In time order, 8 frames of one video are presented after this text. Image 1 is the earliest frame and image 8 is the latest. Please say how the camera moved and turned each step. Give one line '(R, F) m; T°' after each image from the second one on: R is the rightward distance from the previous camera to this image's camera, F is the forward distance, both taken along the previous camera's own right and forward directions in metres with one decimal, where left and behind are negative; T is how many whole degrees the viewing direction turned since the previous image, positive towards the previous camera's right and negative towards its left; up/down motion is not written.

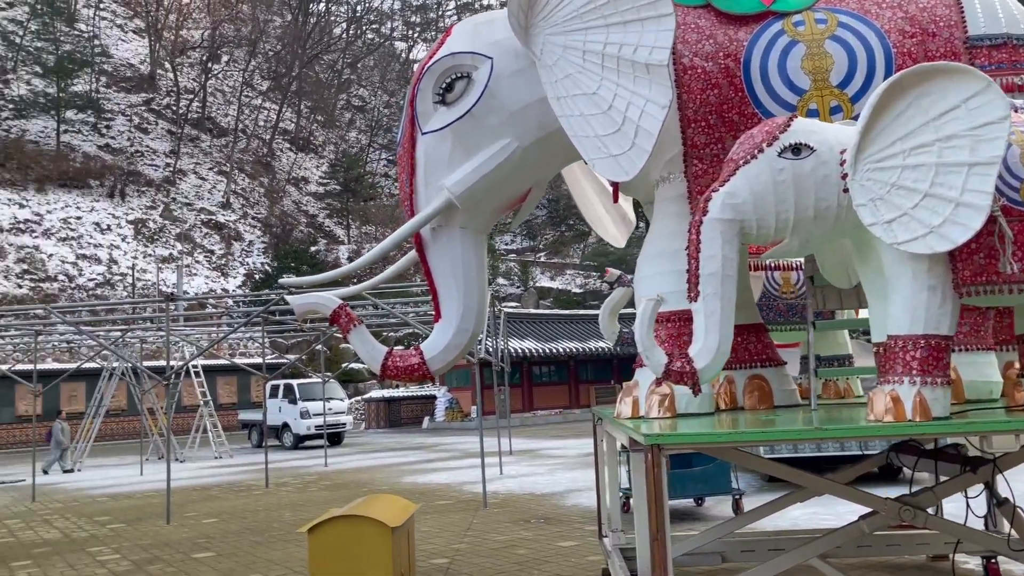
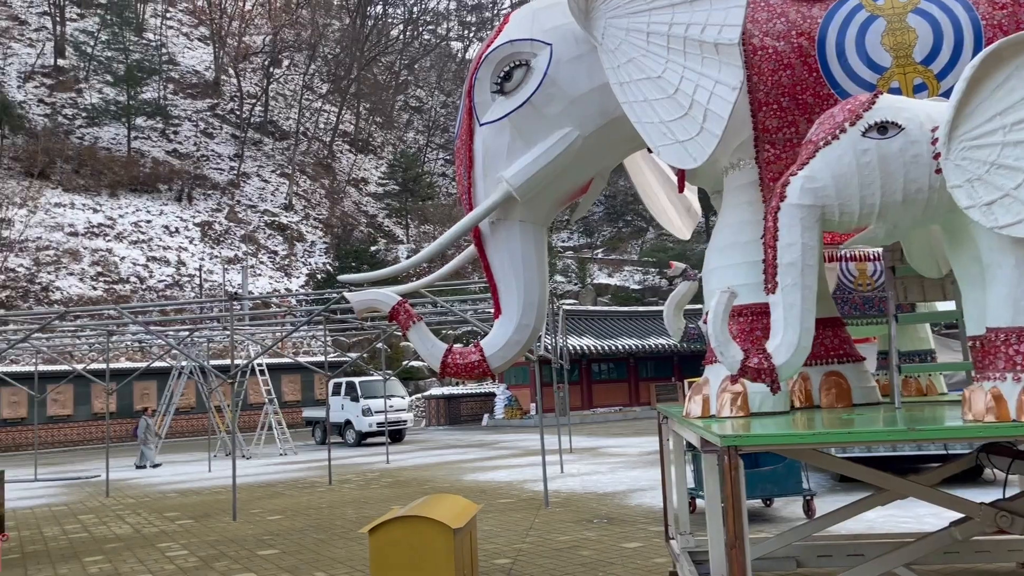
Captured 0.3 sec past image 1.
(0.0, +0.1) m; -4°
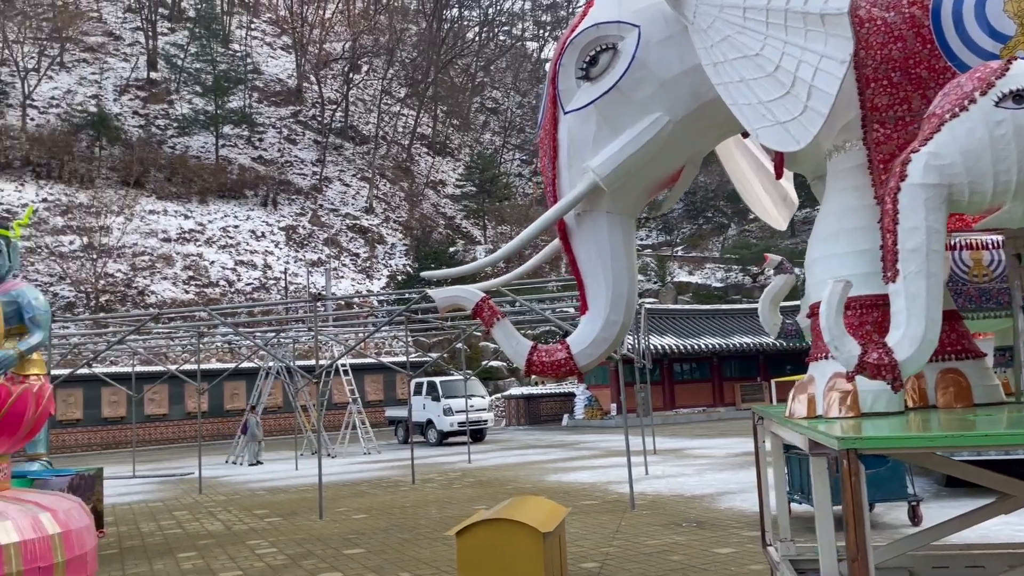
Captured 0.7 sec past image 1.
(-0.1, +0.2) m; -6°
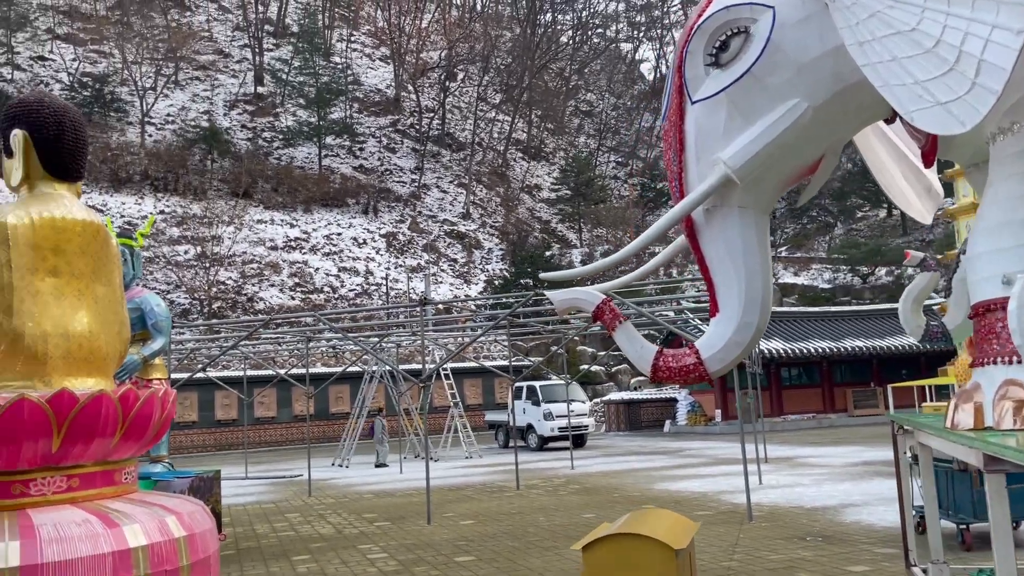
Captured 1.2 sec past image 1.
(-0.1, +0.2) m; -7°
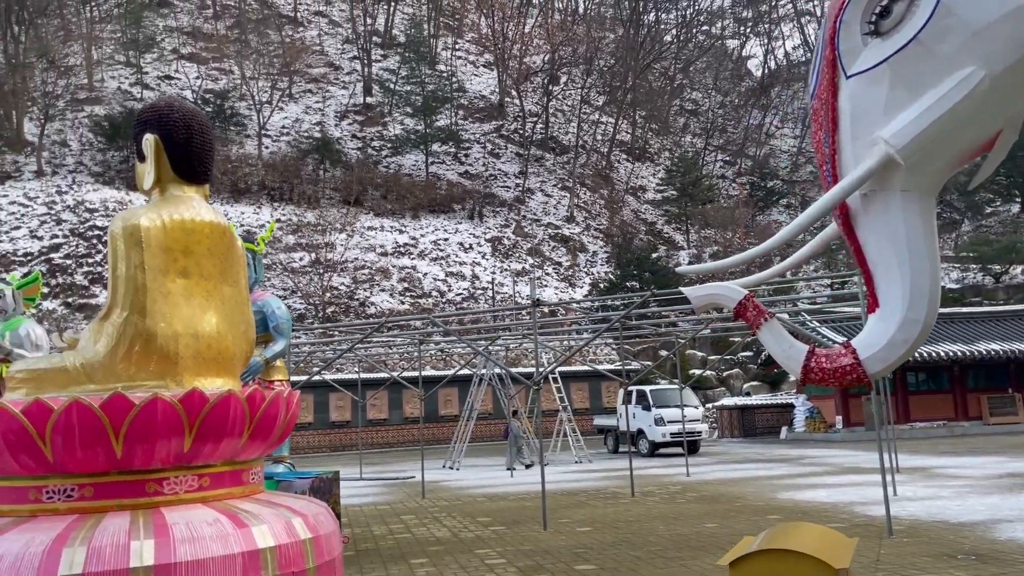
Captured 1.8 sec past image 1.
(-0.1, +0.2) m; -7°
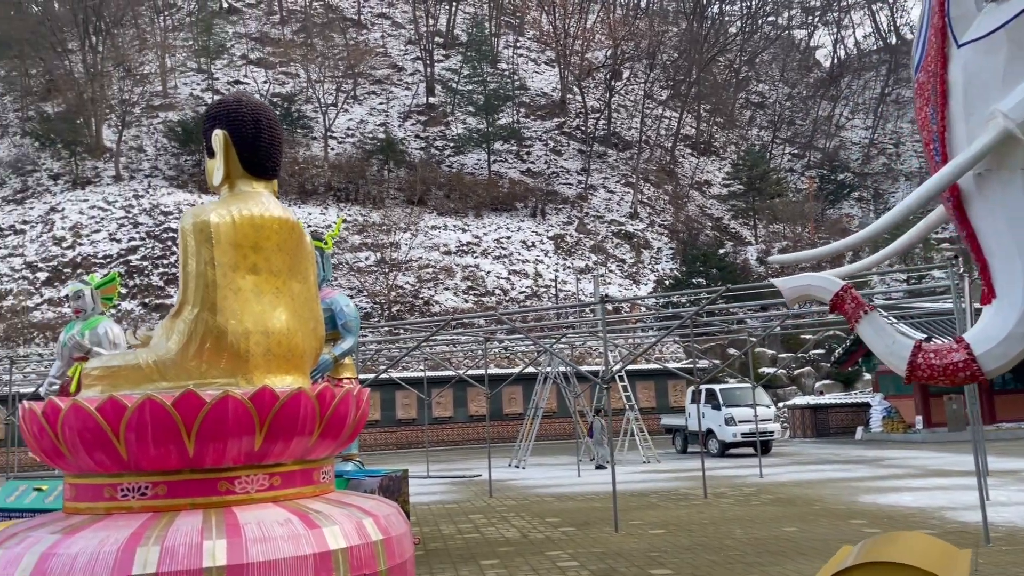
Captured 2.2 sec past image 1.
(-0.1, +0.2) m; -5°
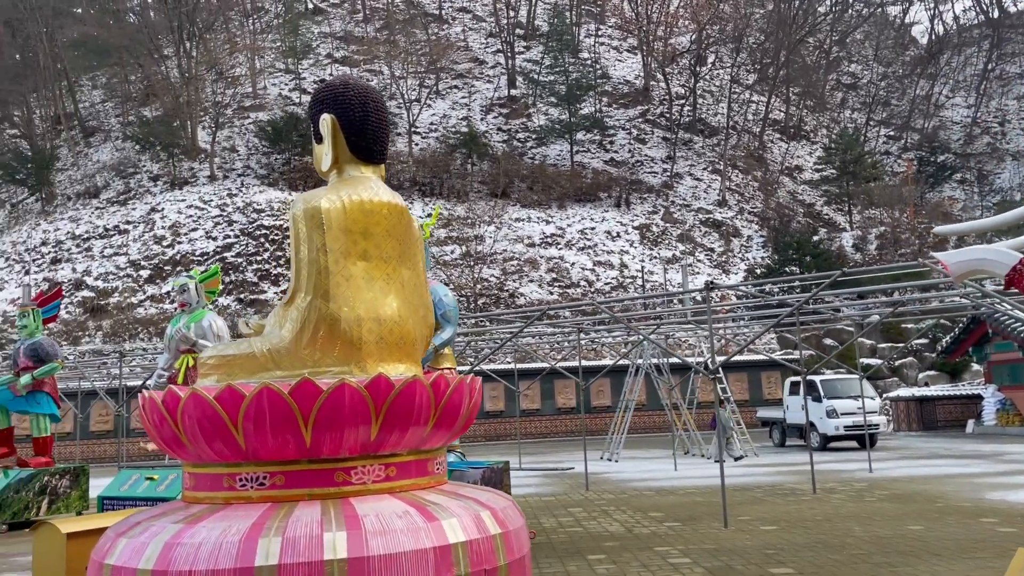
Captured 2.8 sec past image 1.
(-0.2, +0.2) m; -6°
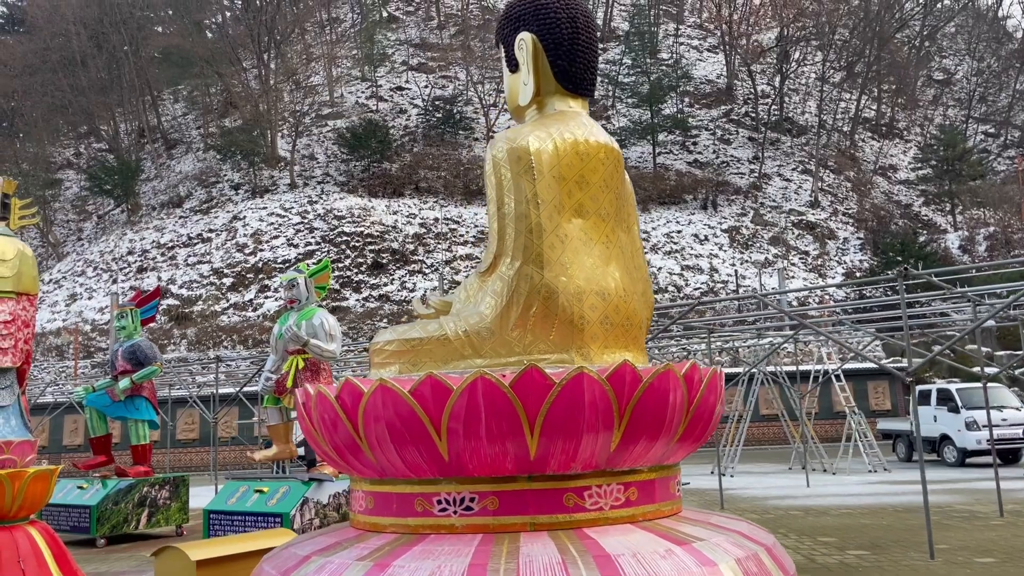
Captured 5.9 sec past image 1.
(-0.7, +0.8) m; -5°
